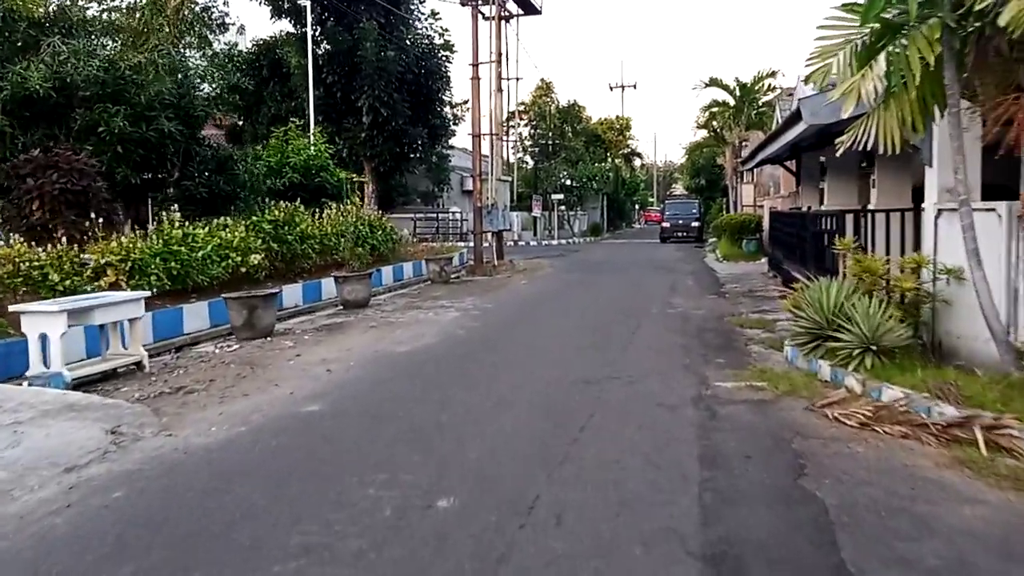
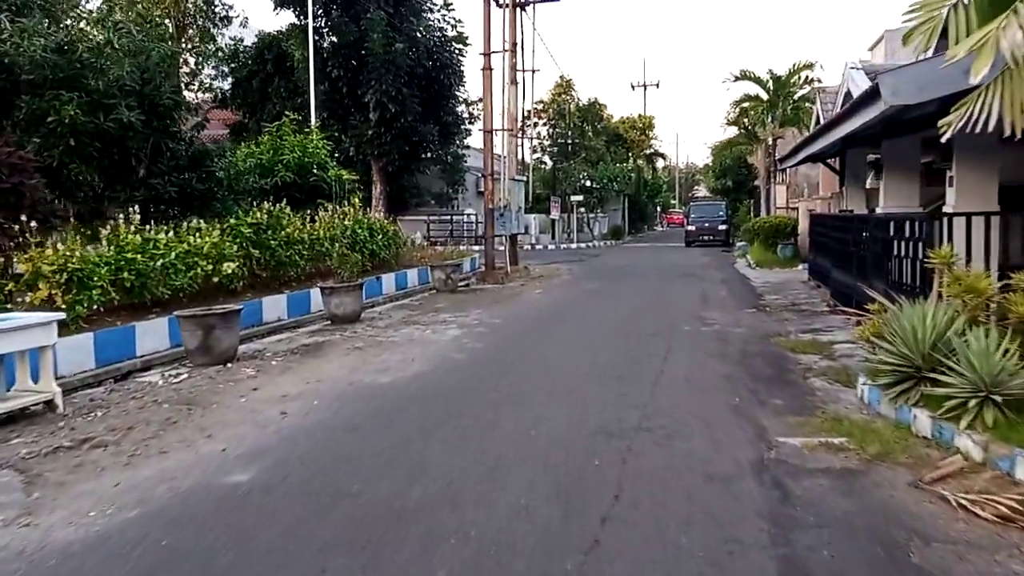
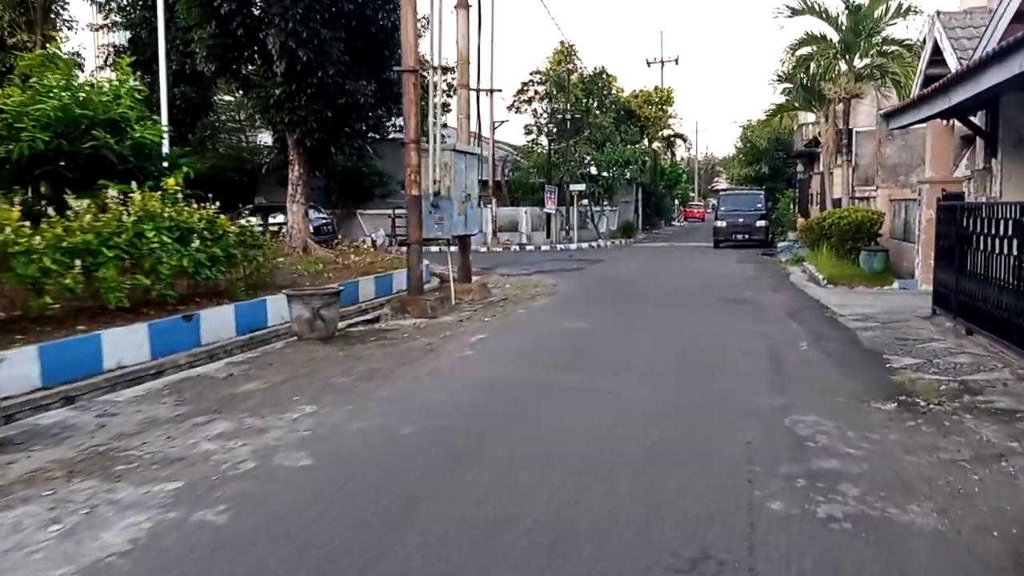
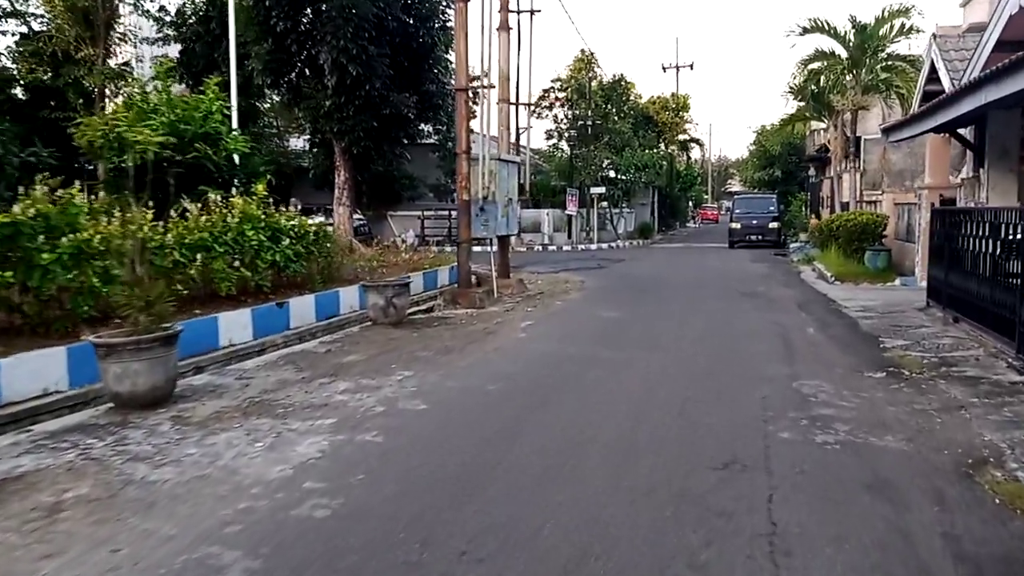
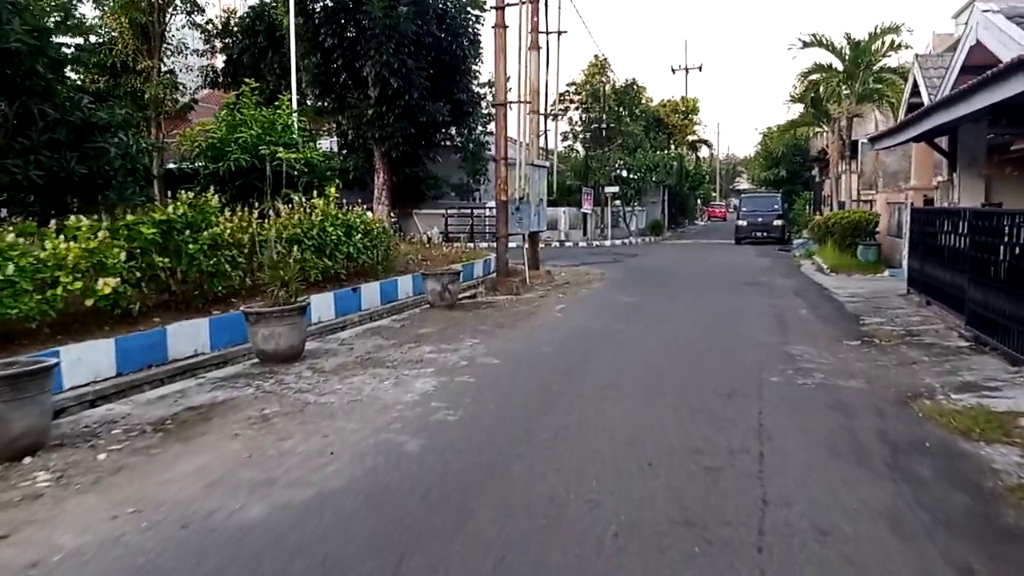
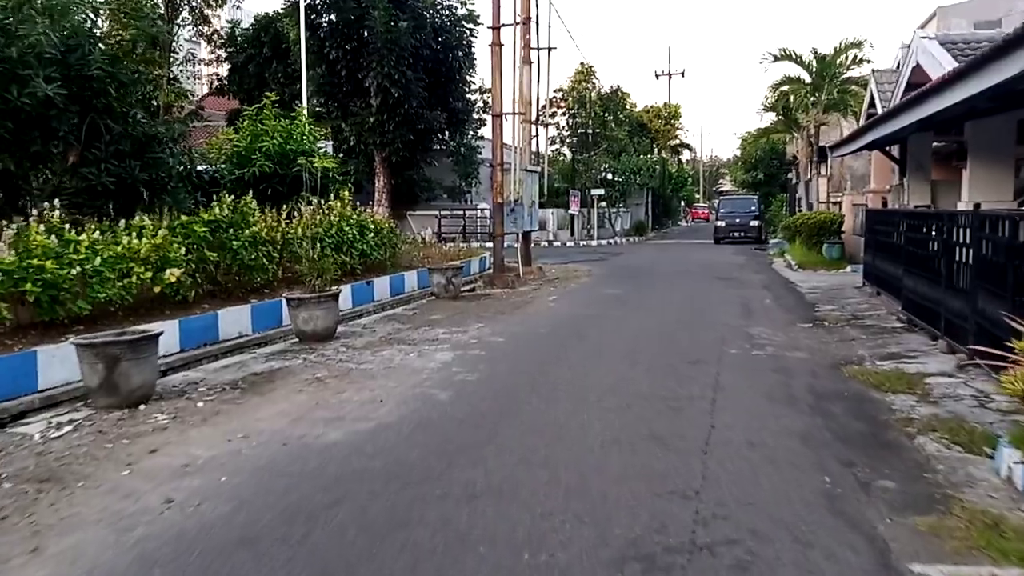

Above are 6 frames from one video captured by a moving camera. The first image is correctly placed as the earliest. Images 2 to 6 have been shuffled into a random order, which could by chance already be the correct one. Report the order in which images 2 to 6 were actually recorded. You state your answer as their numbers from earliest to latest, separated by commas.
2, 6, 5, 4, 3
